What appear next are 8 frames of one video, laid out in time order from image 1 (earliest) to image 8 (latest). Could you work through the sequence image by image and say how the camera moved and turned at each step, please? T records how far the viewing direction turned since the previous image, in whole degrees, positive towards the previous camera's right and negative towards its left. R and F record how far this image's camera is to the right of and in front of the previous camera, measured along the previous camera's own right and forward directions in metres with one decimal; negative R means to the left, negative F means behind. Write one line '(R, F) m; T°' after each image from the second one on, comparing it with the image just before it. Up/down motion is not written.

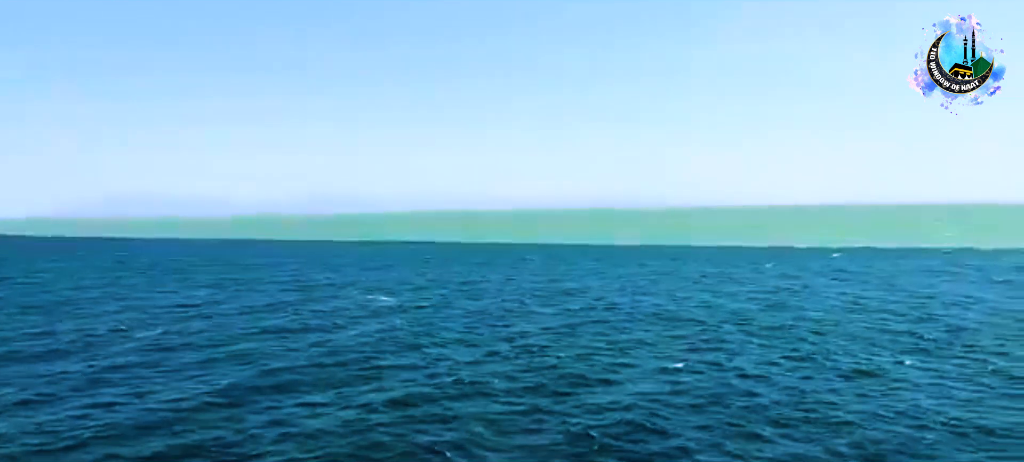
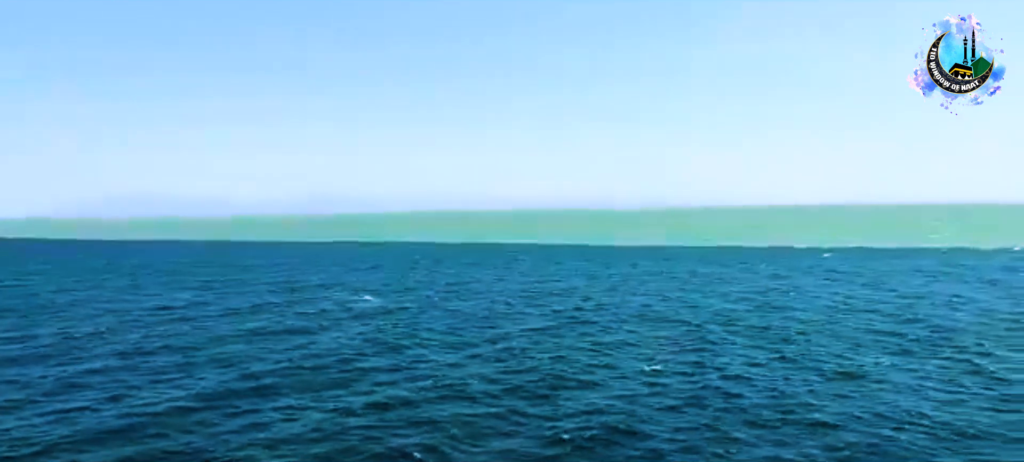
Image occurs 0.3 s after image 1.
(-2.9, -0.9) m; 0°
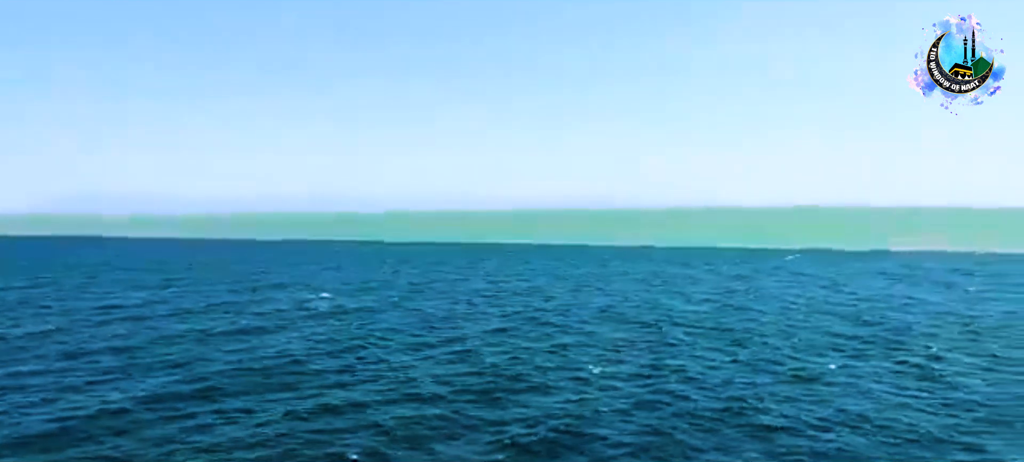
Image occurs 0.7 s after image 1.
(+0.9, +0.2) m; 0°
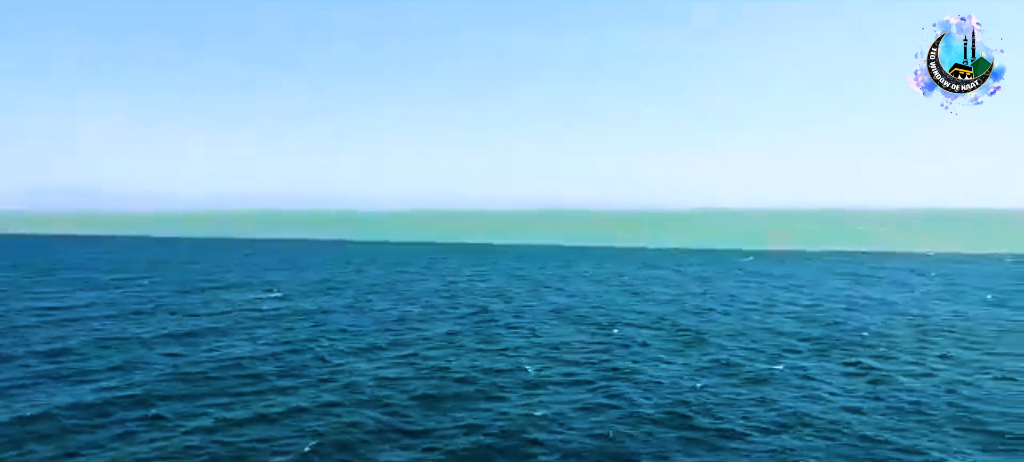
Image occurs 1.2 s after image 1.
(+0.9, +0.2) m; 0°
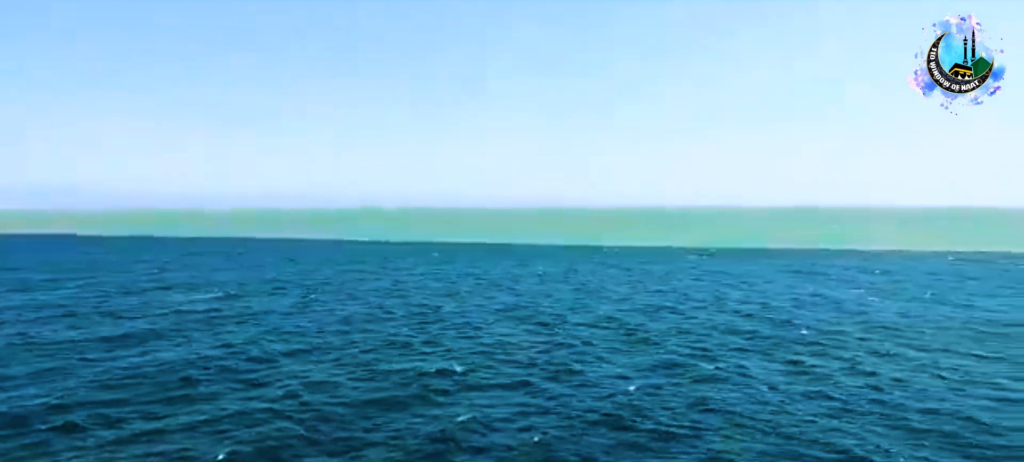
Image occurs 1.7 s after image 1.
(+0.9, +0.2) m; 0°
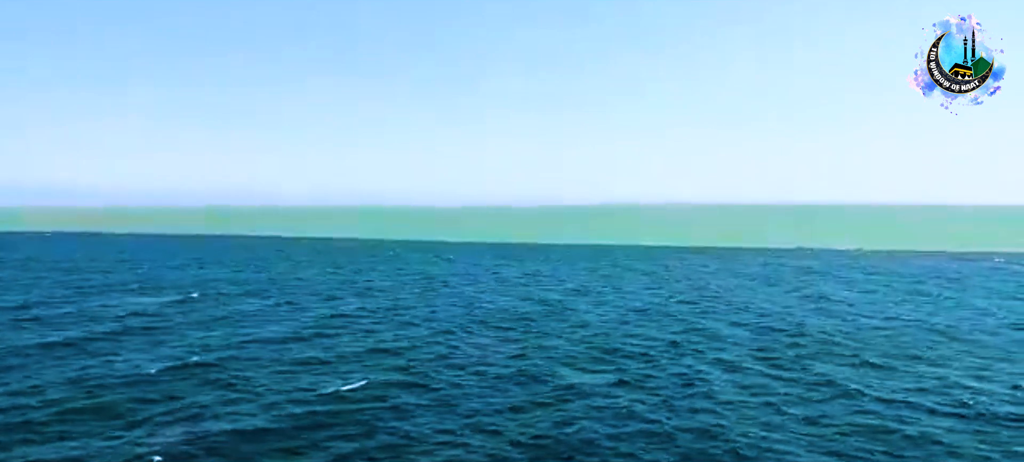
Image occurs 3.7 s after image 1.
(-0.1, +0.6) m; 0°
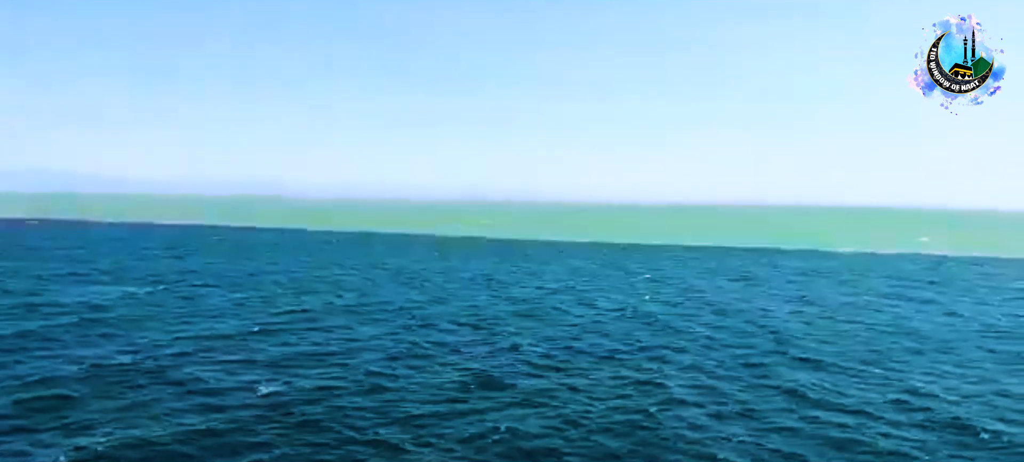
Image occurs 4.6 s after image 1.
(-1.1, +0.4) m; 0°
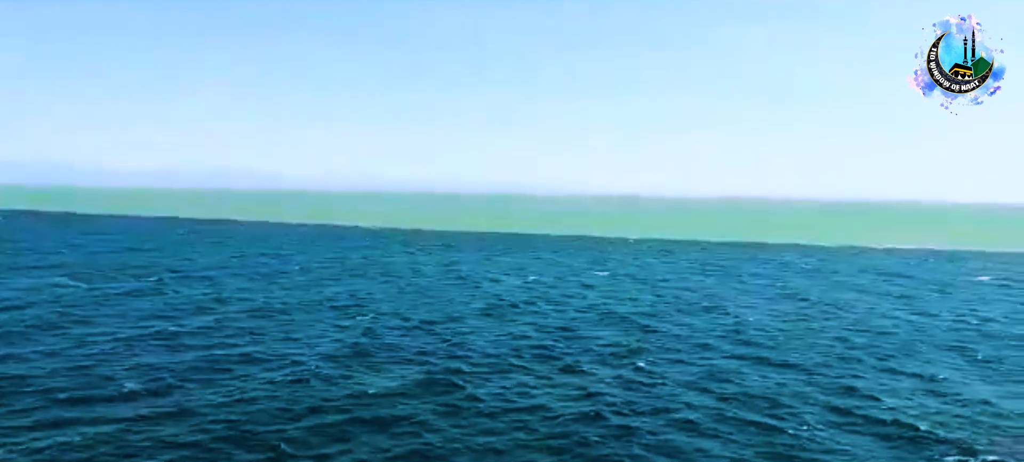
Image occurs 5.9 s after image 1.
(+1.1, -0.1) m; 0°
